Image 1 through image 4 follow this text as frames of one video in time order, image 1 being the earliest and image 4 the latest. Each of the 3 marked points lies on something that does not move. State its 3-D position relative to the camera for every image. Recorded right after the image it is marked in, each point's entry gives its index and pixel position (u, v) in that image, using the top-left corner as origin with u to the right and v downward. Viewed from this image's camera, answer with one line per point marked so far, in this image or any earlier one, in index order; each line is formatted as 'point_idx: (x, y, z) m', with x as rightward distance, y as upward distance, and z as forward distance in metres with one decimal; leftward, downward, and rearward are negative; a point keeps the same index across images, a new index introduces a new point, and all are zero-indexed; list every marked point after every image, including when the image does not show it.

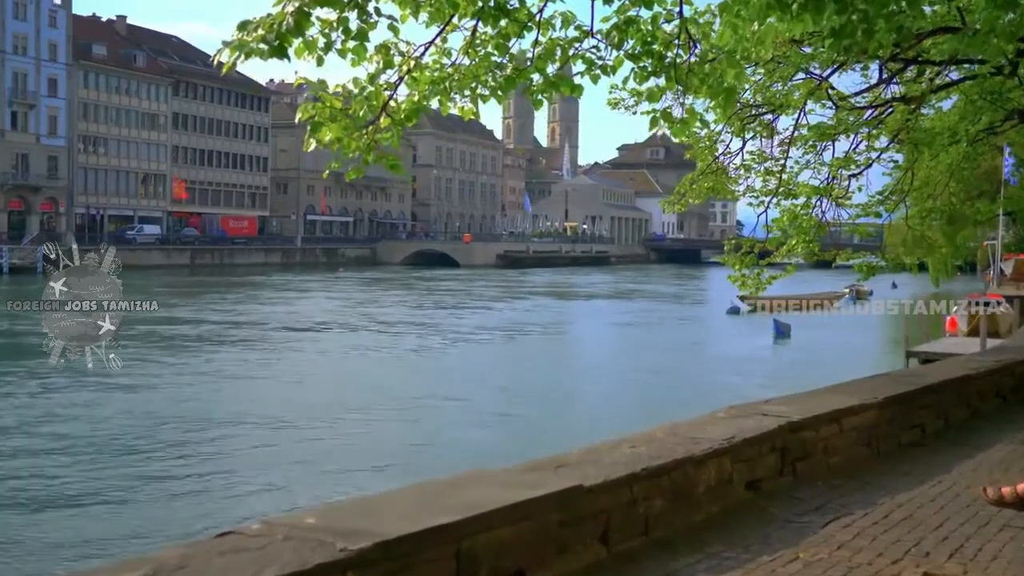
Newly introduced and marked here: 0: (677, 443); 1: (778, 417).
0: (+0.7, -0.7, +5.3) m
1: (+1.4, -0.7, +6.3) m
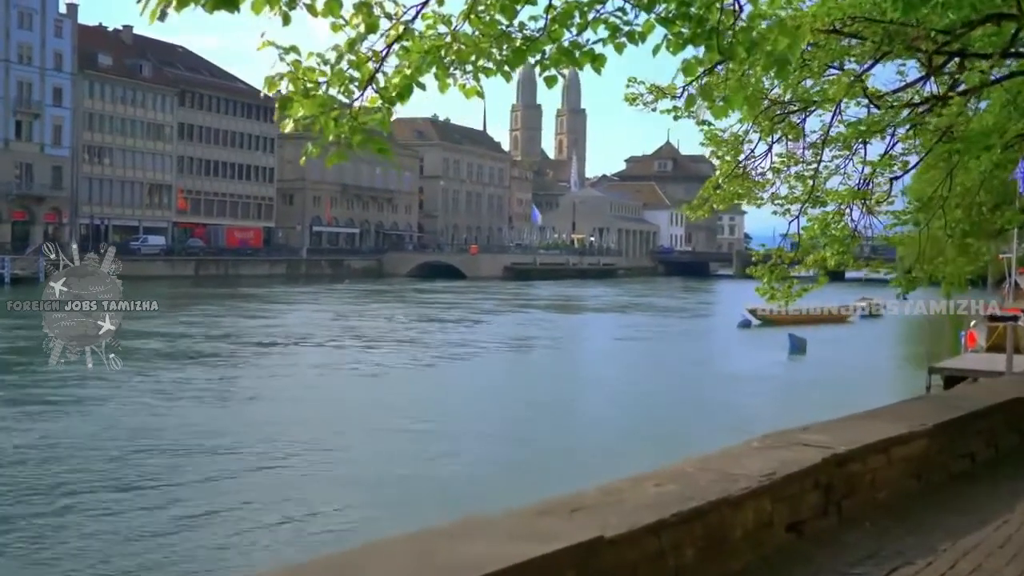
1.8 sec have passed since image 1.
0: (+0.7, -0.7, +4.6) m
1: (+1.4, -0.7, +5.6) m
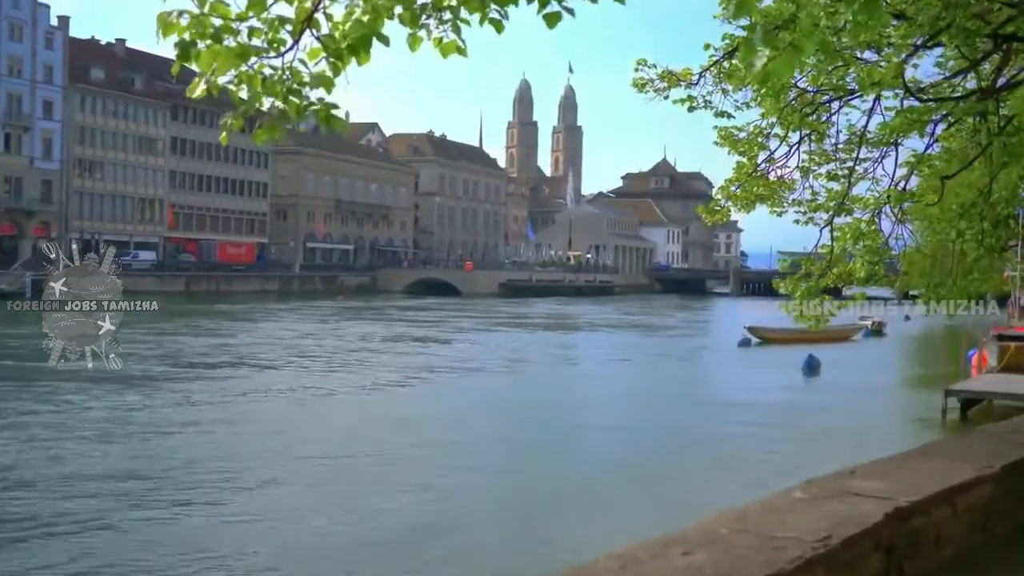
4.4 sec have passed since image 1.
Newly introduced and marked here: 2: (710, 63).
0: (+0.7, -0.7, +3.7) m
1: (+1.4, -0.8, +4.6) m
2: (+1.8, +2.1, +11.3) m
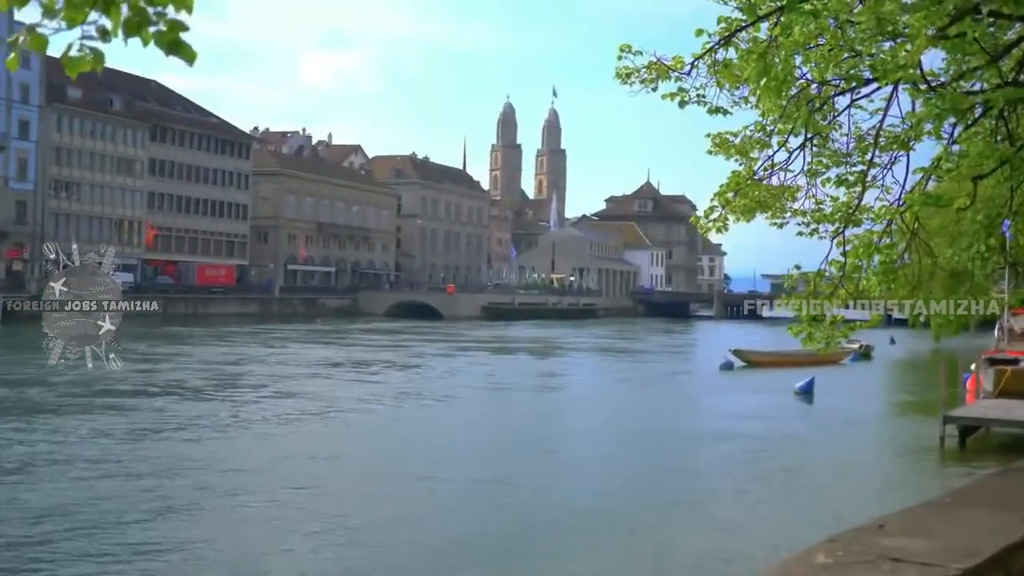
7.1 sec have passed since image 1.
0: (+0.6, -0.8, +2.8) m
1: (+1.2, -0.8, +3.8) m
2: (+1.6, +1.9, +10.5) m
